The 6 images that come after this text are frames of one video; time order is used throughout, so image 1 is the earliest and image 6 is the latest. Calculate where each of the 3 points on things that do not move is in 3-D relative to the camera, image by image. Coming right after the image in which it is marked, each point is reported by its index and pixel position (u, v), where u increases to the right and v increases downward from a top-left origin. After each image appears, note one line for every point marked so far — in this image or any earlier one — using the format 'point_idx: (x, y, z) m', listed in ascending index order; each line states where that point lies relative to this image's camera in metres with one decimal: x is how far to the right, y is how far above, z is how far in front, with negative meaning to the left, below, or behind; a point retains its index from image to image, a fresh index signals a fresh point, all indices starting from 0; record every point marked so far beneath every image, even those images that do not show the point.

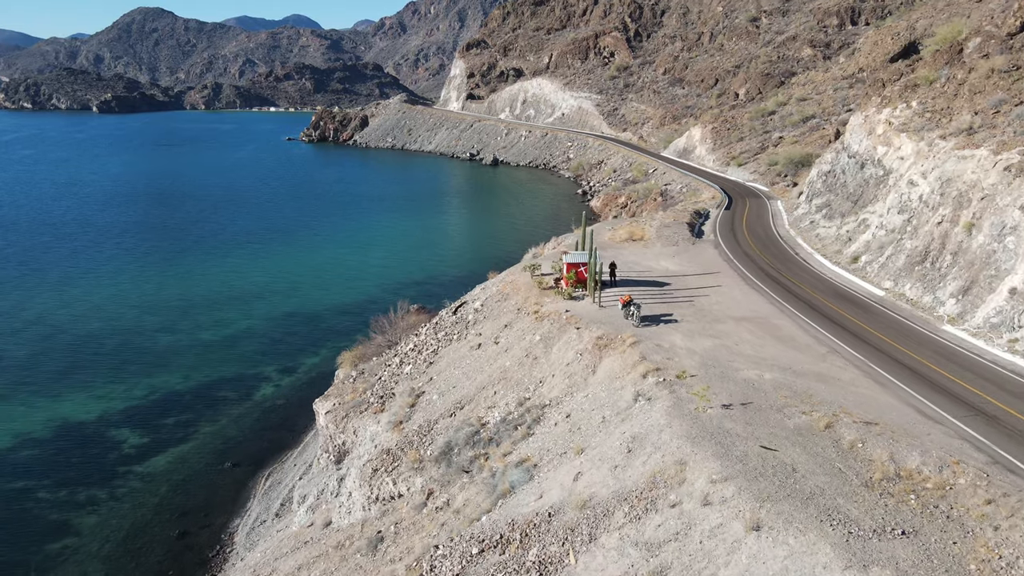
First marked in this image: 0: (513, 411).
0: (0.0, -3.2, +19.6) m
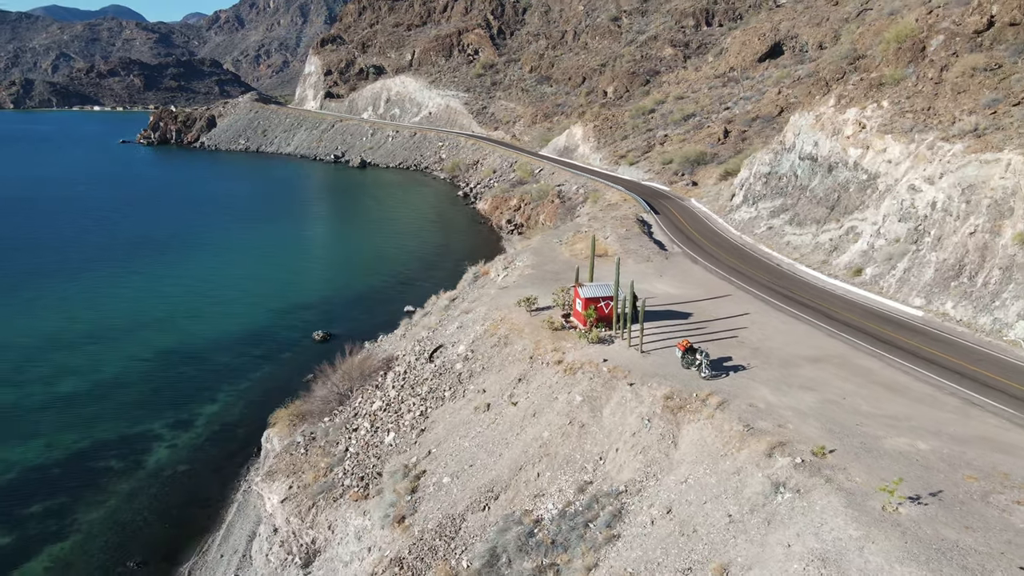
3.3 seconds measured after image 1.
0: (+1.3, -4.4, +15.3) m
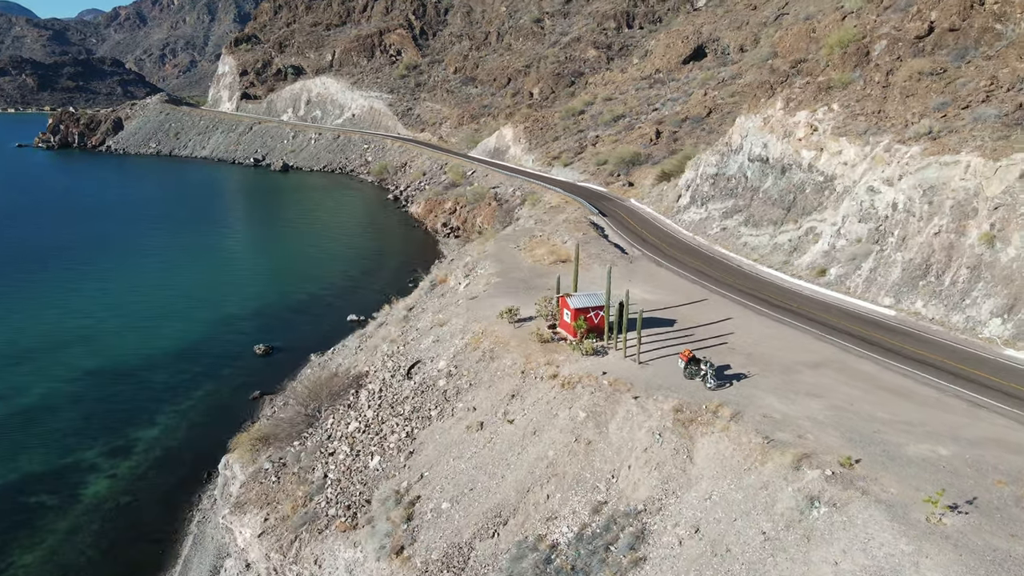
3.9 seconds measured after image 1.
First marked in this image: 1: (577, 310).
0: (+1.5, -4.6, +14.7) m
1: (+1.7, -0.6, +19.4) m
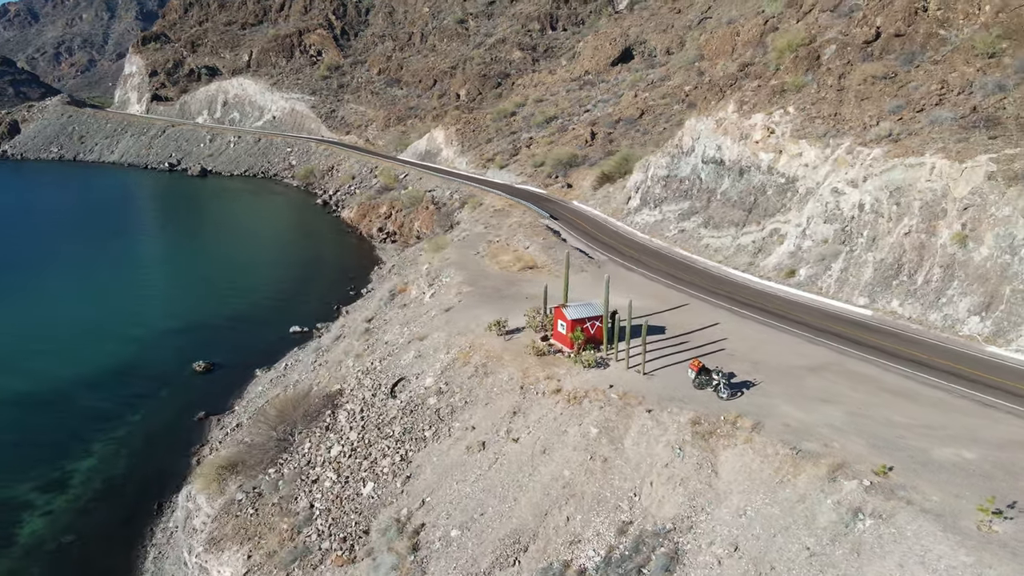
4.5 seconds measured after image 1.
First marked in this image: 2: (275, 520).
0: (+2.0, -4.9, +14.2) m
1: (+1.6, -0.8, +18.8) m
2: (-6.0, -5.9, +18.8) m
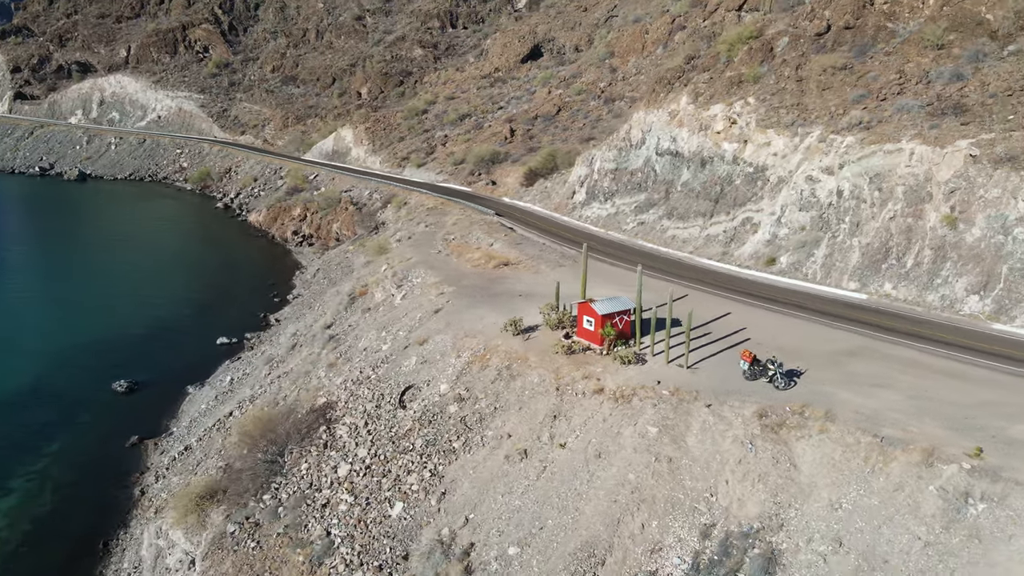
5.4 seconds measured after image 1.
0: (+3.5, -4.7, +13.4) m
1: (+2.2, -0.7, +17.9) m
2: (-5.1, -6.0, +16.8) m
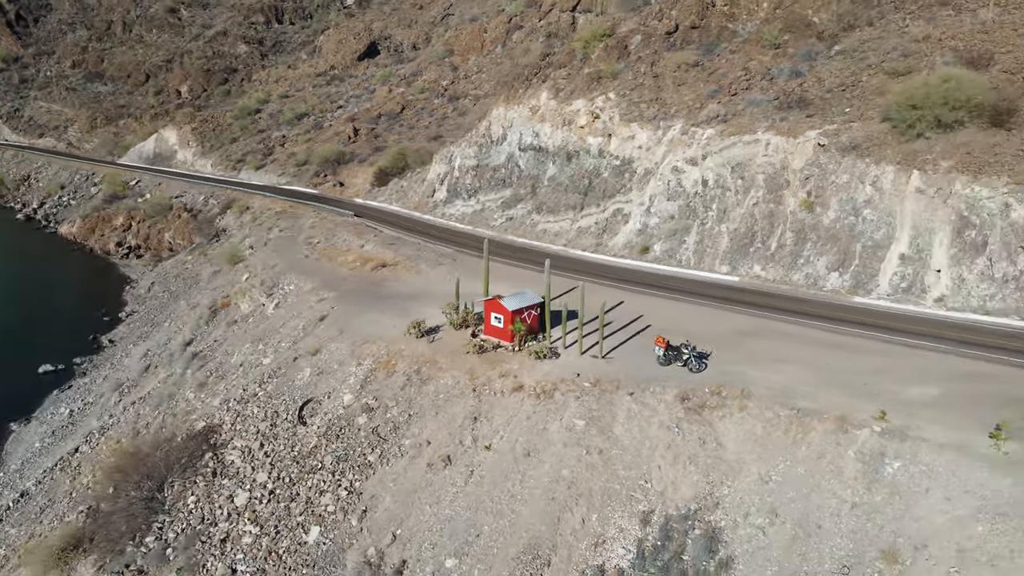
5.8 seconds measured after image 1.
0: (+2.4, -4.5, +13.5) m
1: (+0.1, -0.6, +17.6) m
2: (-6.5, -6.2, +15.0) m
